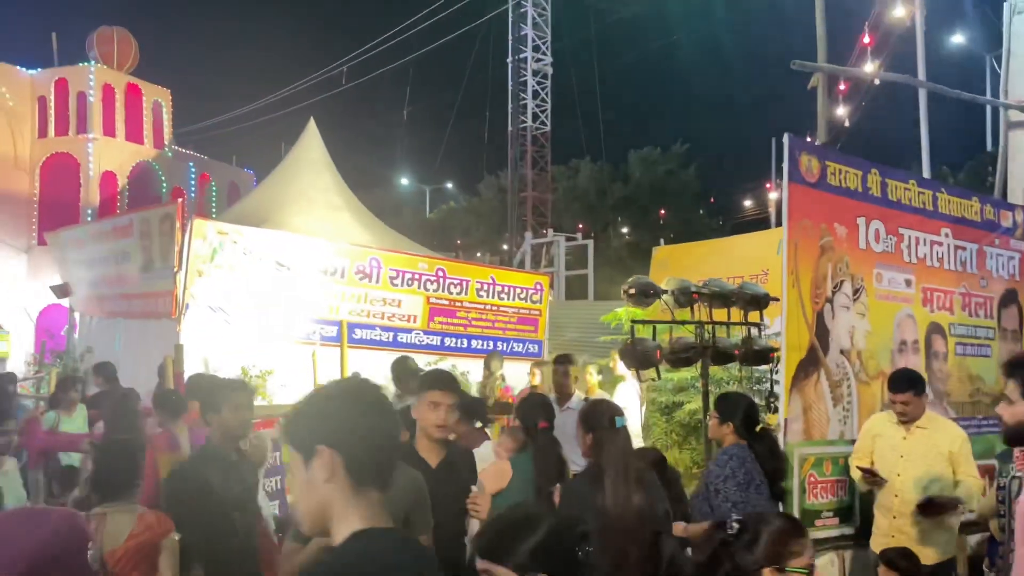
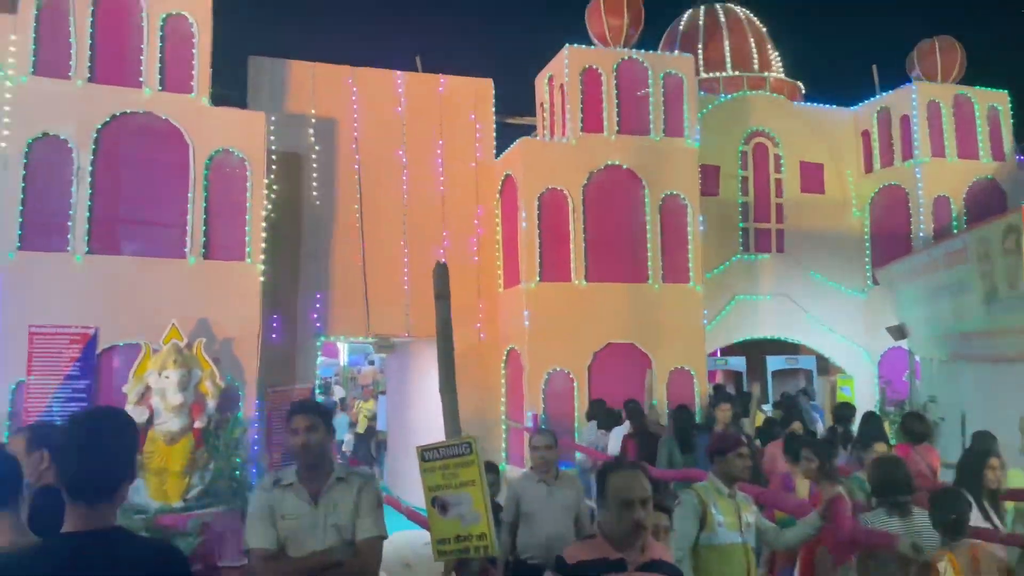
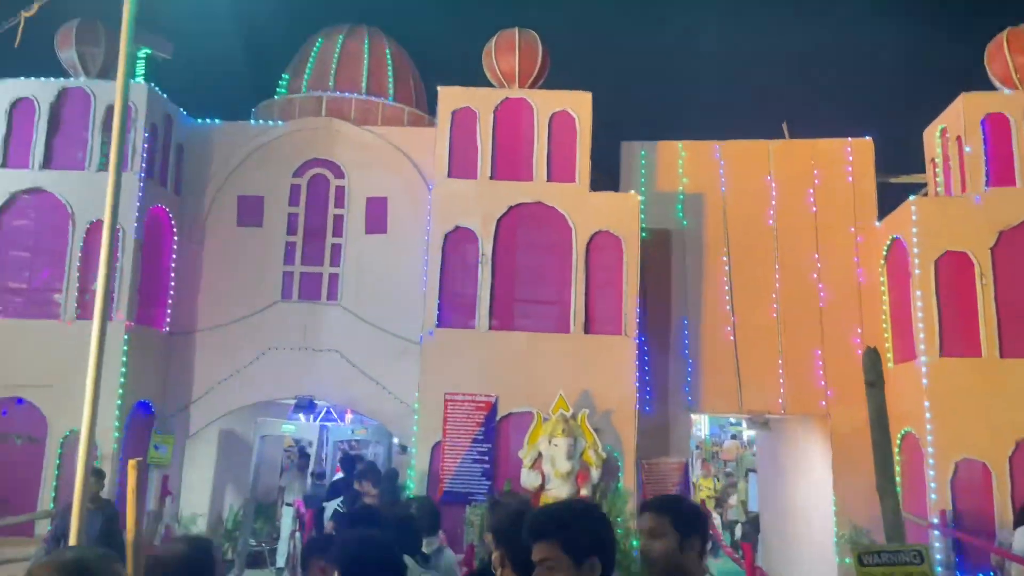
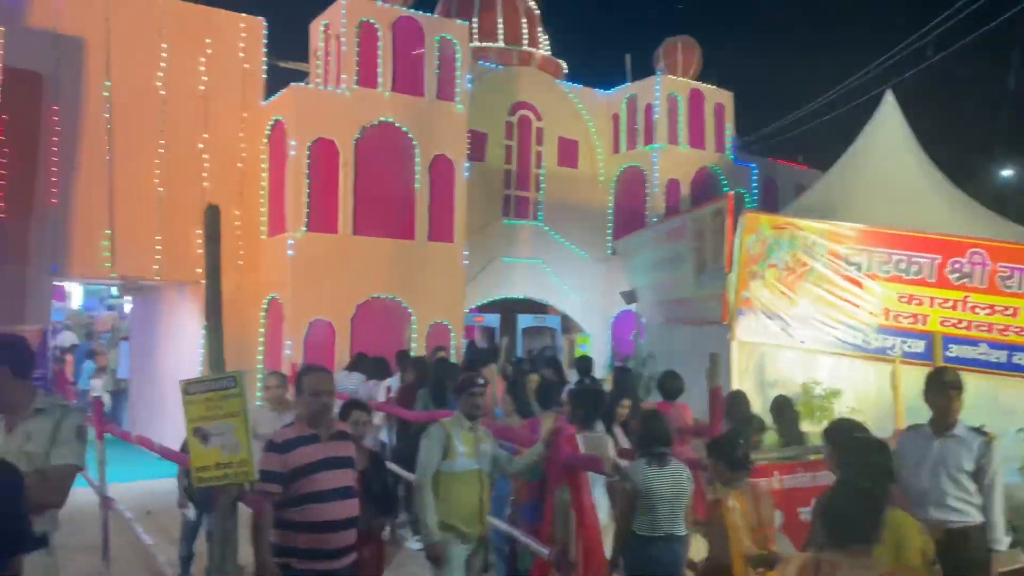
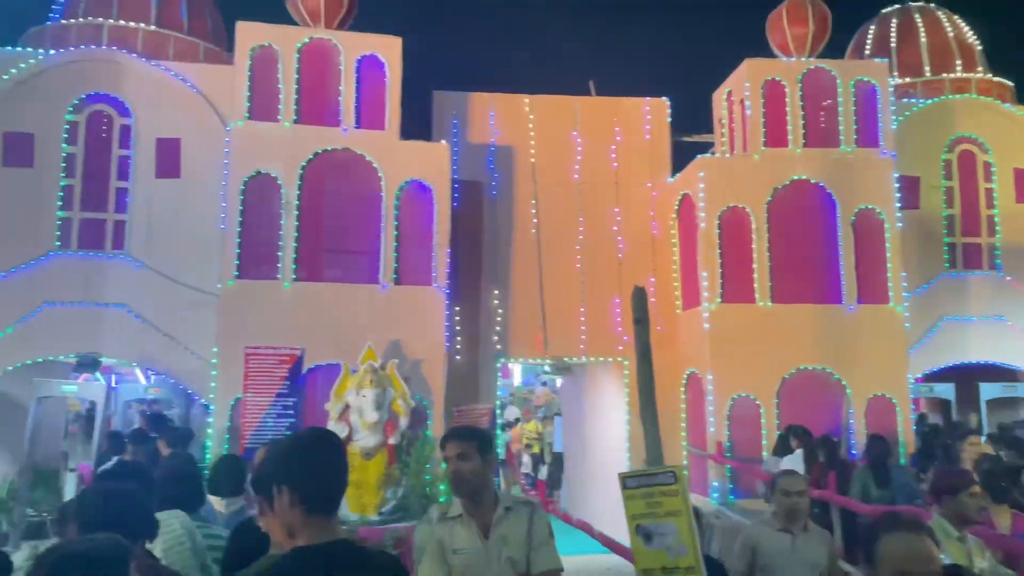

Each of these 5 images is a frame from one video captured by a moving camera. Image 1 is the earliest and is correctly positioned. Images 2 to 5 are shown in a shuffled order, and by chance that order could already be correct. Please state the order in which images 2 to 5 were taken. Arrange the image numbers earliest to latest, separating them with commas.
4, 2, 5, 3
